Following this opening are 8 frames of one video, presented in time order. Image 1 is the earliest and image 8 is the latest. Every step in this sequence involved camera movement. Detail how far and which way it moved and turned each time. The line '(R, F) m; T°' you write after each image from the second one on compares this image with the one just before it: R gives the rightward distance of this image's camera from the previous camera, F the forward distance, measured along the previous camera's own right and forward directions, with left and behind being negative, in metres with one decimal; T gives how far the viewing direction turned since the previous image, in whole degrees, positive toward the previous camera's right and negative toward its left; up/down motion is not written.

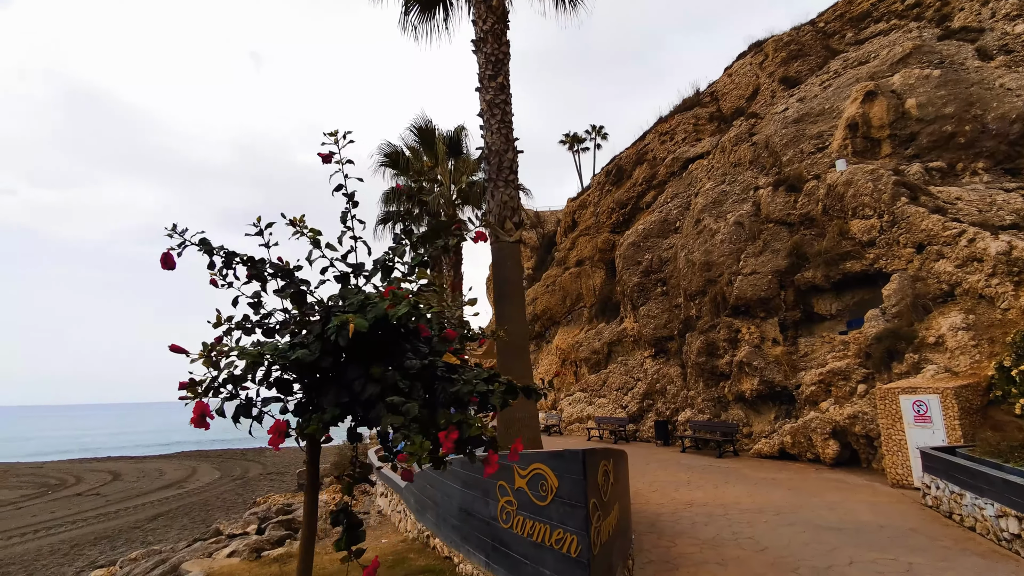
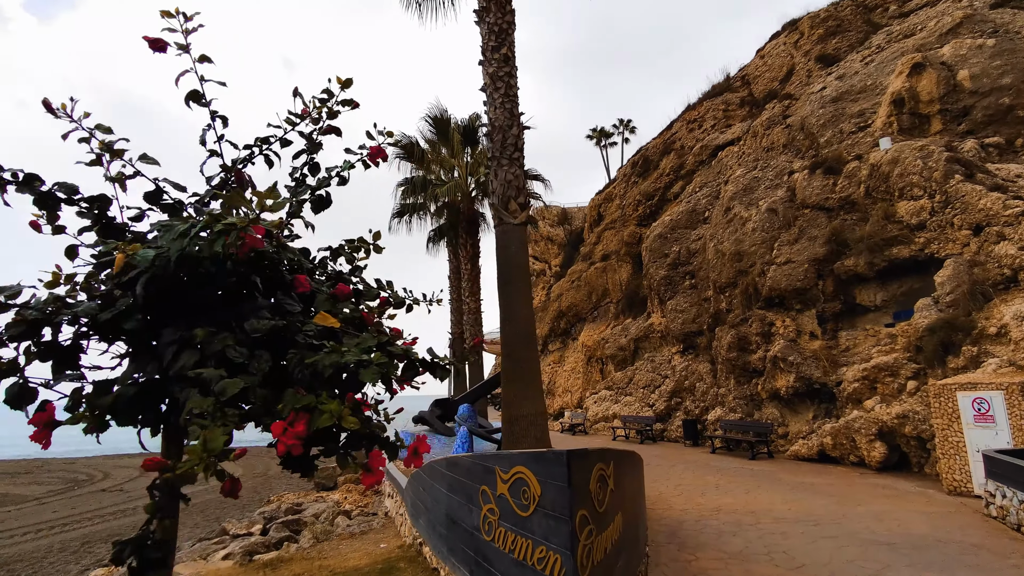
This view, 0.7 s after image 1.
(+0.3, +0.5) m; -3°
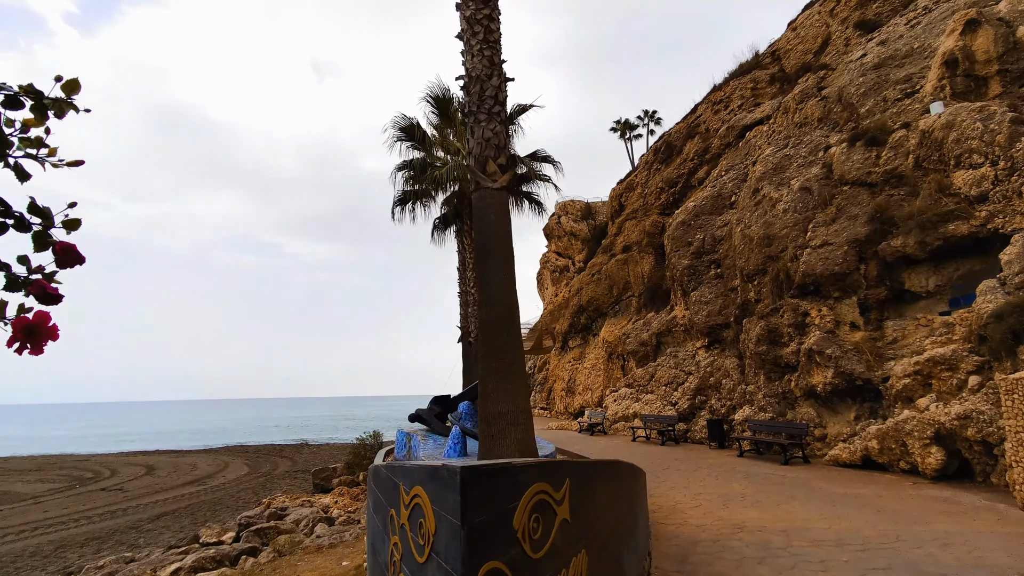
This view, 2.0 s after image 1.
(+0.5, +0.9) m; -3°
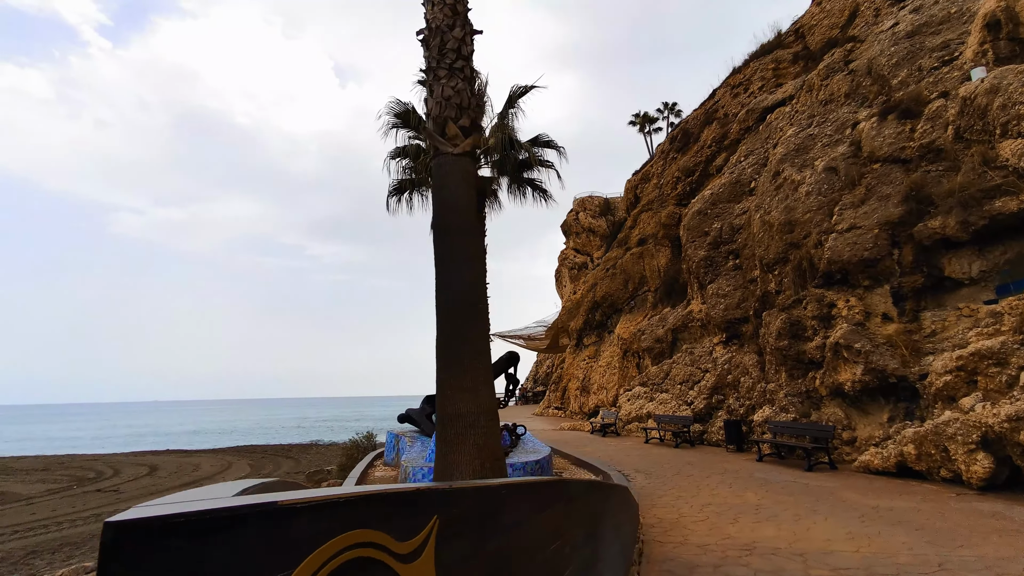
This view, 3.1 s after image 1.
(+0.5, +0.7) m; -2°
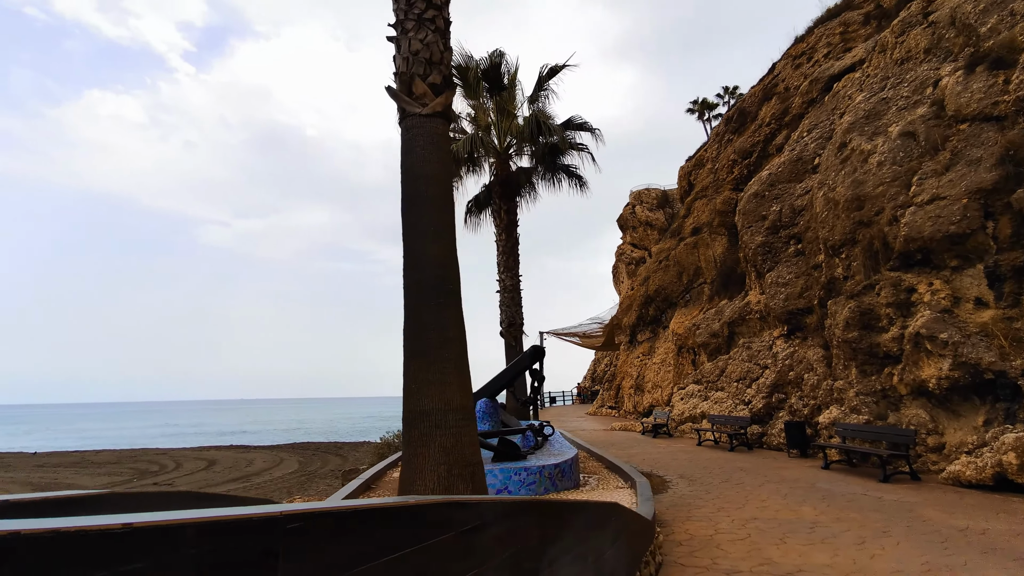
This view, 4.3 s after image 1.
(+0.6, +0.6) m; -7°
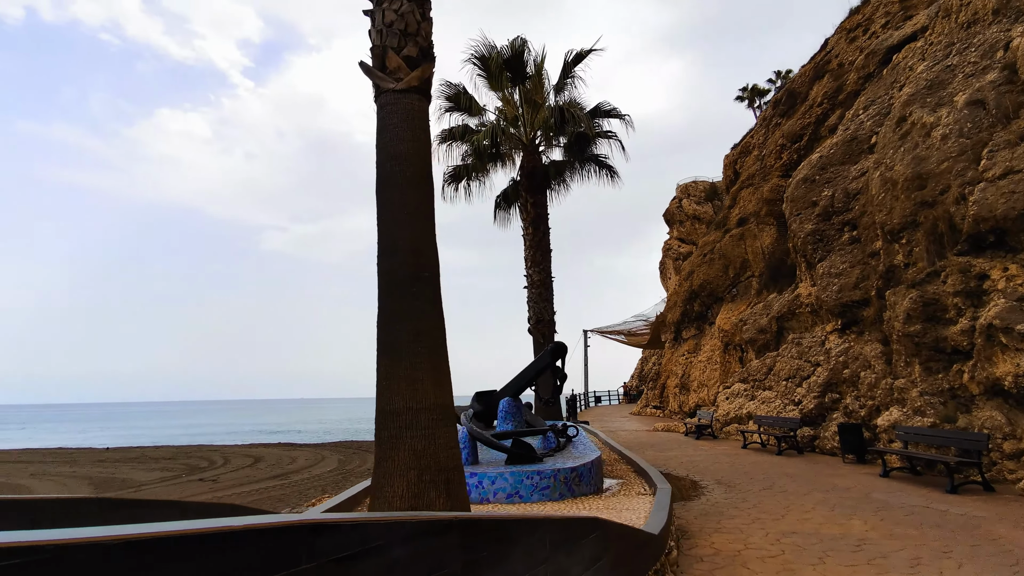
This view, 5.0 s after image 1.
(+0.4, +0.4) m; -5°
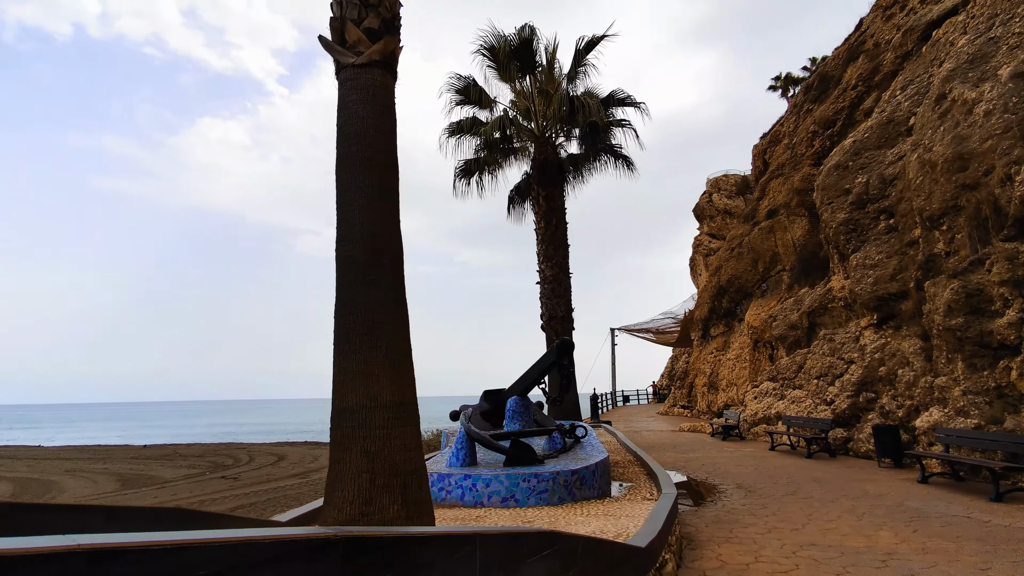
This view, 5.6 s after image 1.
(+0.4, +0.3) m; -3°
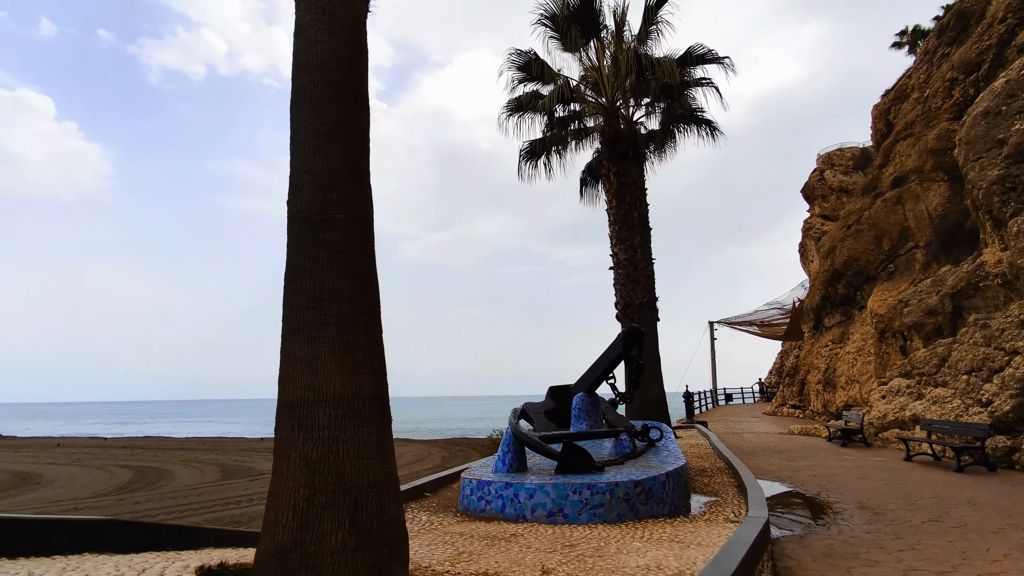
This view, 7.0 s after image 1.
(+0.5, +0.8) m; -10°
